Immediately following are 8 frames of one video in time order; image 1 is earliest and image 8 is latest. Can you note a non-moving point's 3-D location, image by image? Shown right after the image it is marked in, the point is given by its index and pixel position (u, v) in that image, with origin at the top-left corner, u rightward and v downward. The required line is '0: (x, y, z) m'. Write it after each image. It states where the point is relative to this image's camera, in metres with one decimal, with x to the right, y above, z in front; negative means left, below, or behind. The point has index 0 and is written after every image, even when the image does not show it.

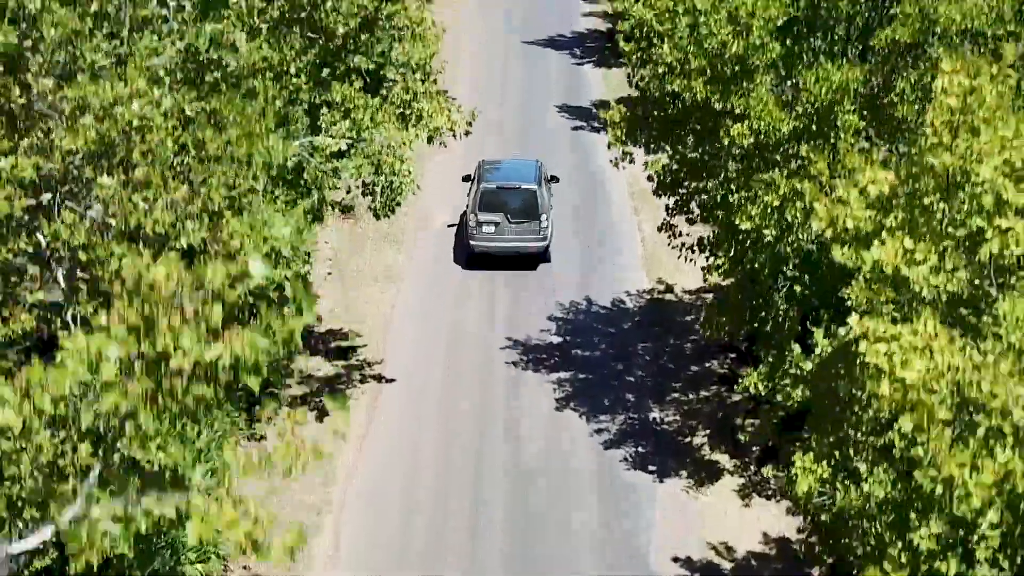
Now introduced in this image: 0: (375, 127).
0: (-1.9, +2.2, +13.4) m
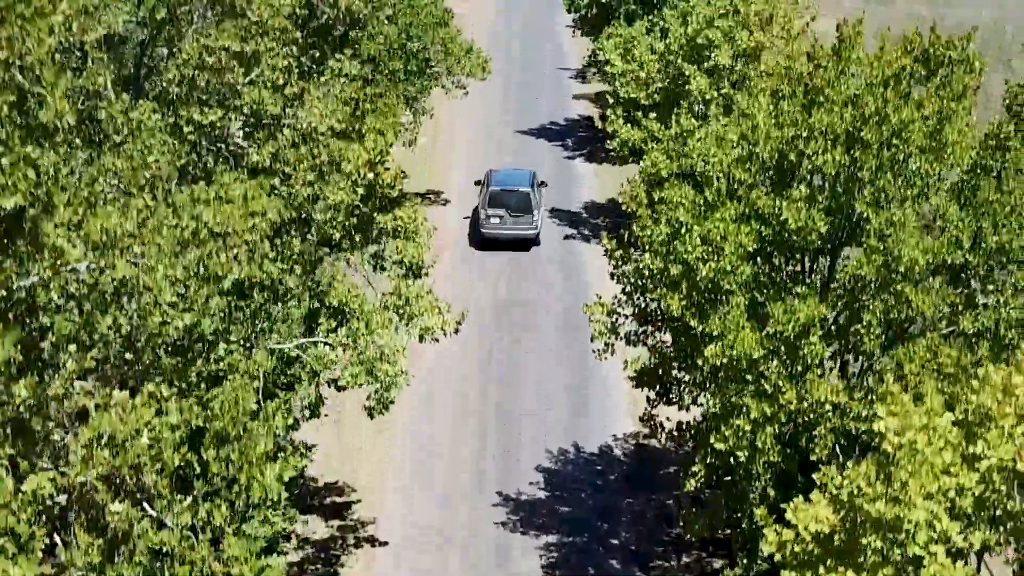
0: (-2.1, -0.7, +14.1) m
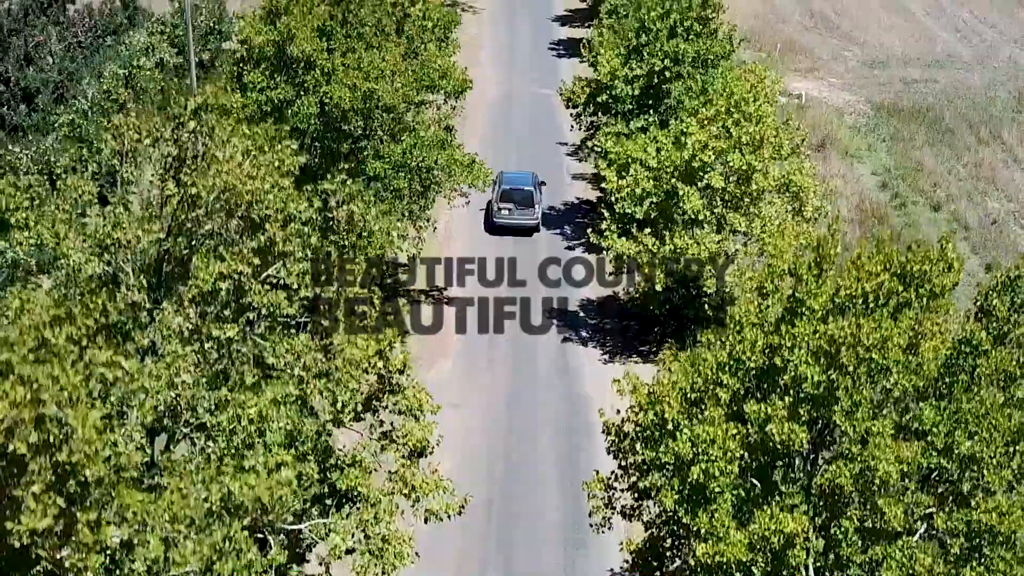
0: (-2.1, -3.6, +14.9) m
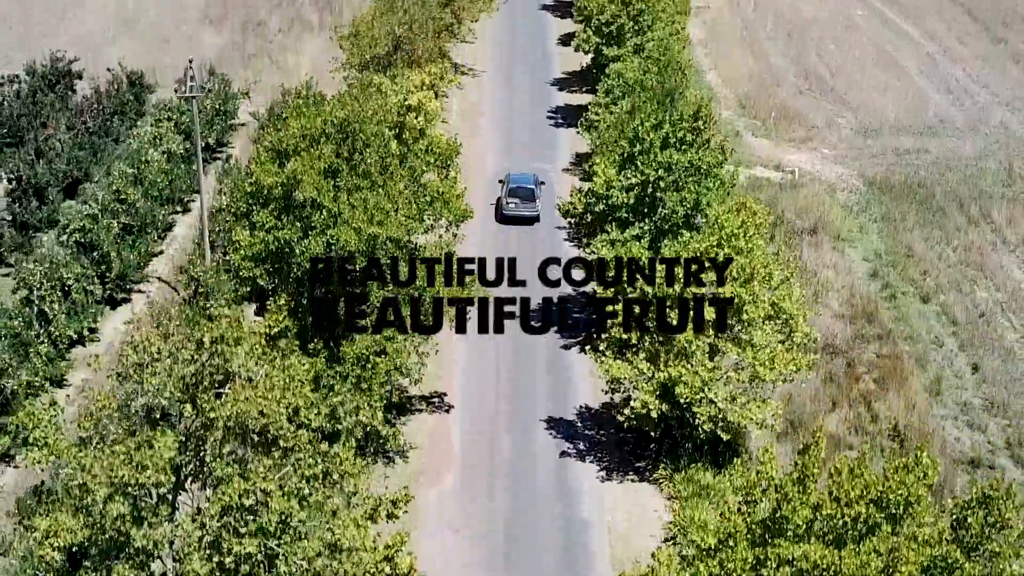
0: (-2.1, -7.1, +15.7) m
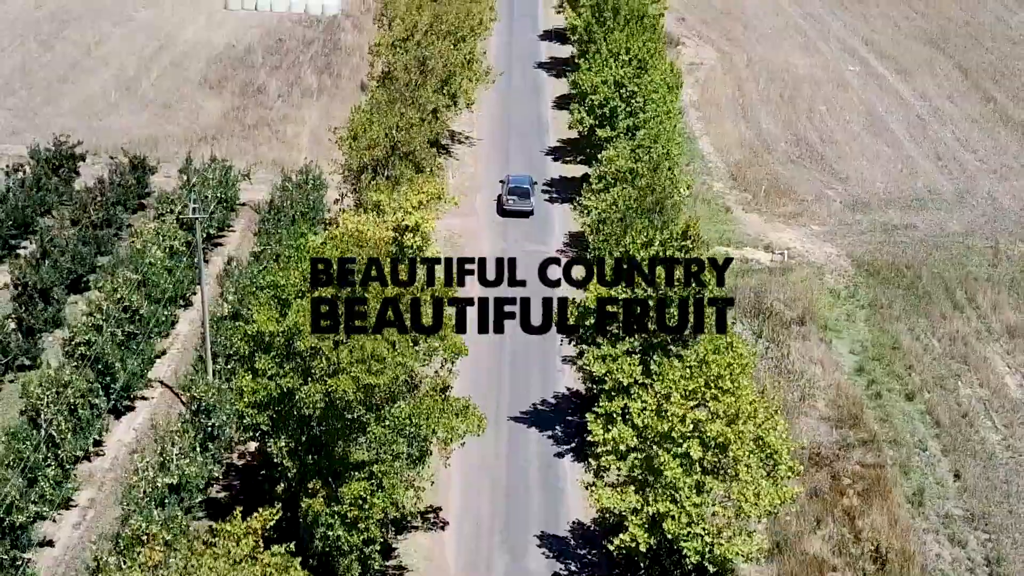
0: (-2.3, -11.0, +16.6) m
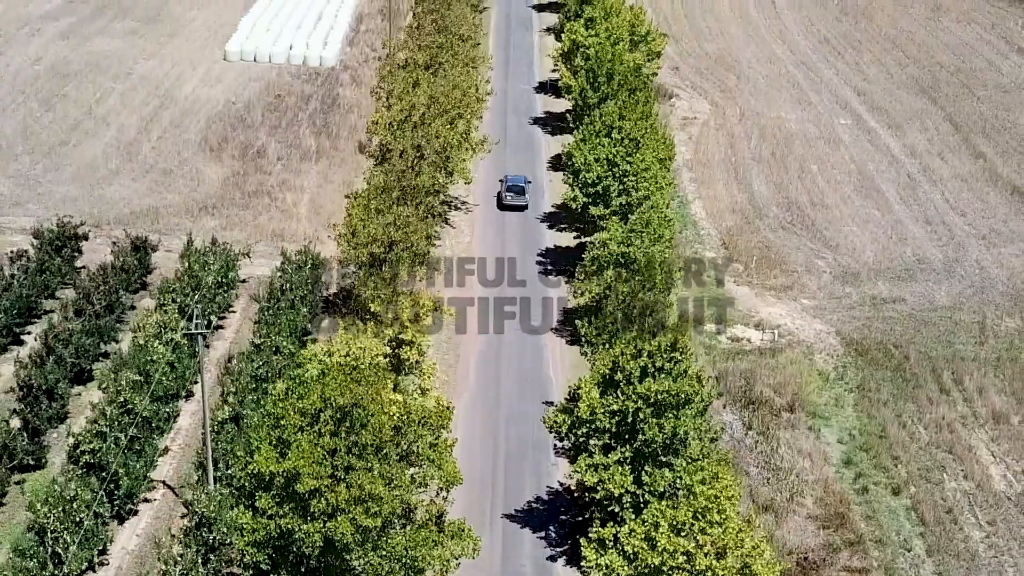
0: (-2.4, -15.0, +17.4) m
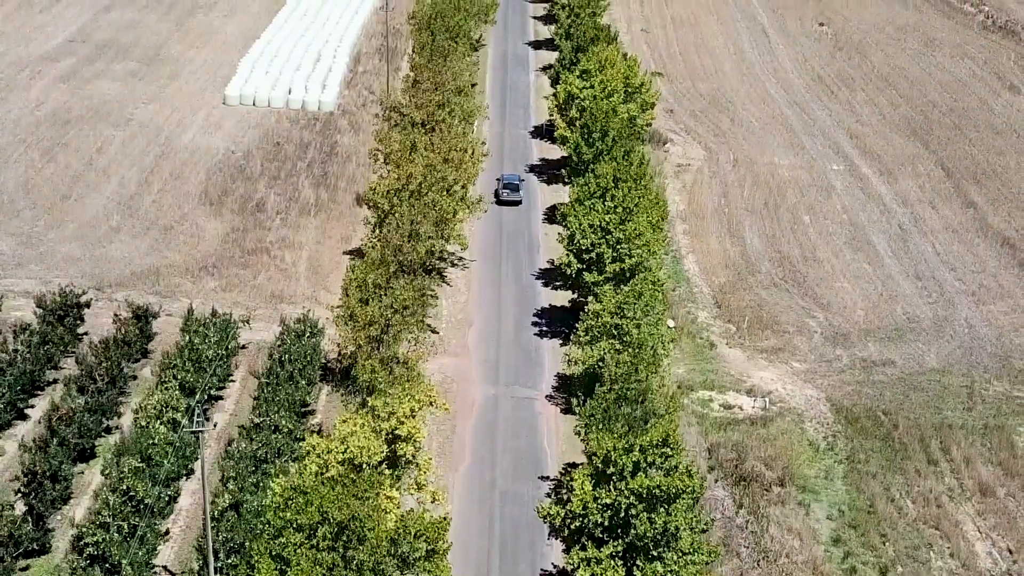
0: (-2.6, -18.6, +18.2) m
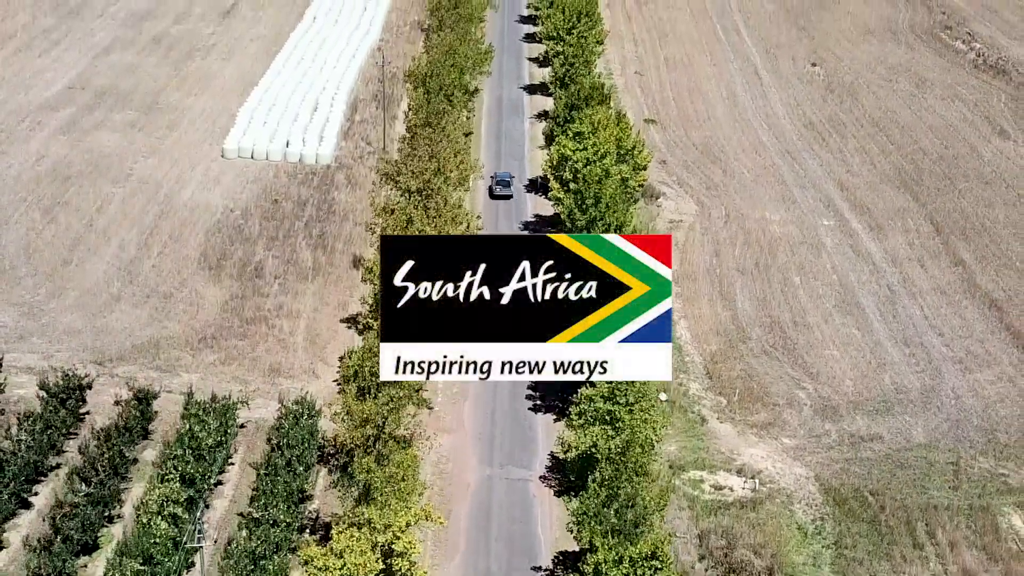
0: (-2.8, -23.0, +19.1) m
